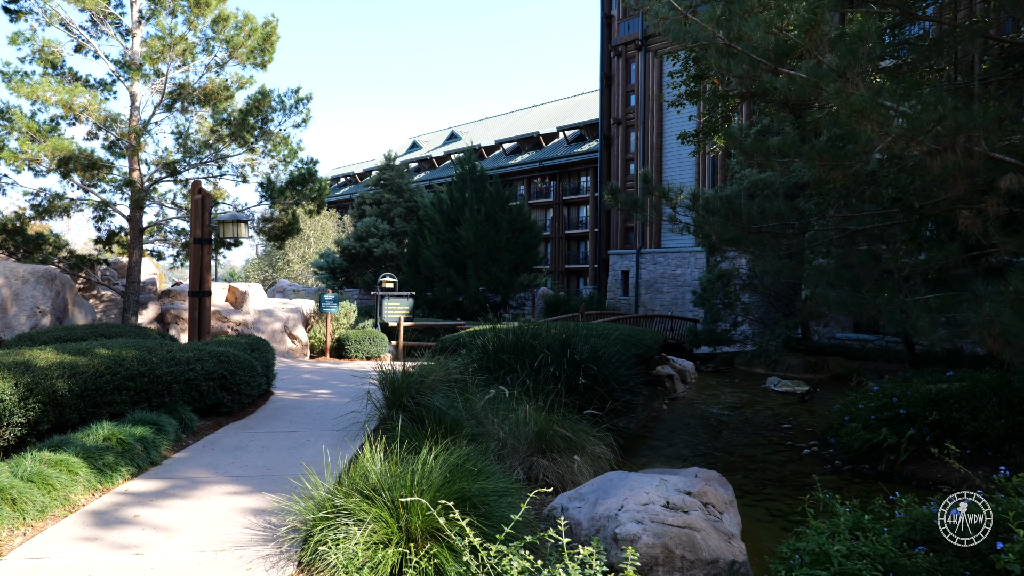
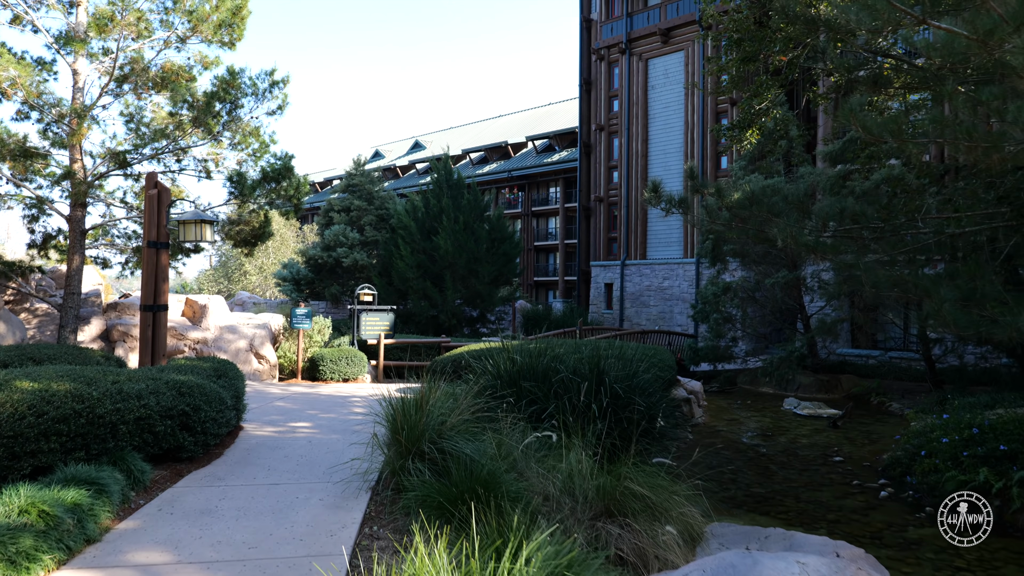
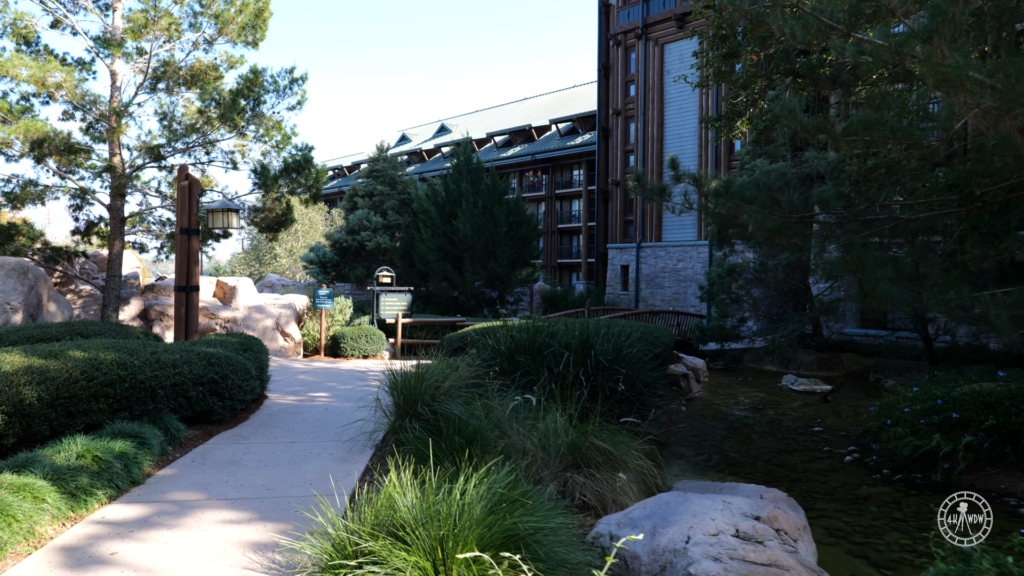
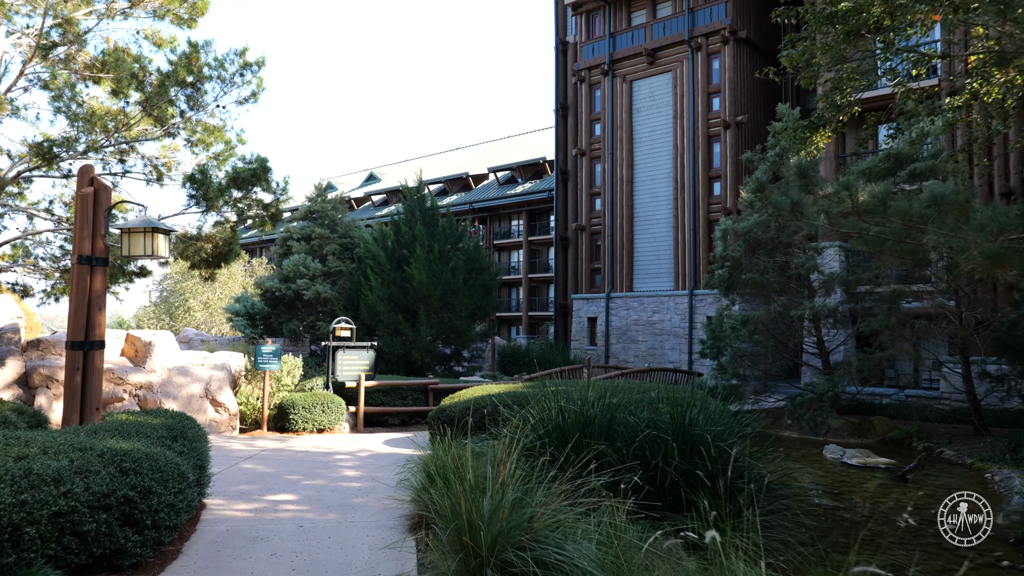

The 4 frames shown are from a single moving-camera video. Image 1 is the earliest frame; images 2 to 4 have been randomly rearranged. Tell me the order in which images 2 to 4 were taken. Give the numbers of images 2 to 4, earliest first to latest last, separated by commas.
3, 2, 4
